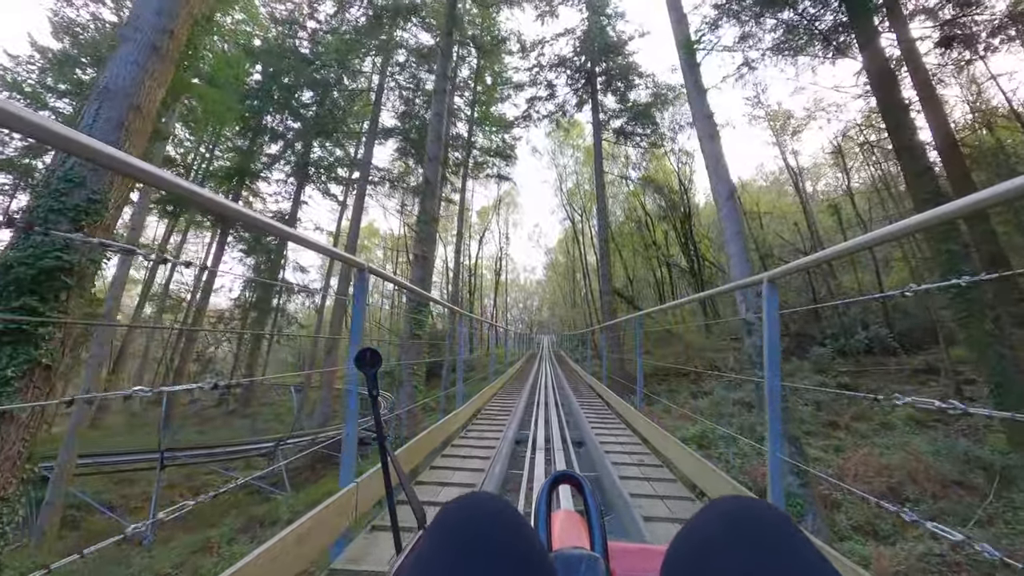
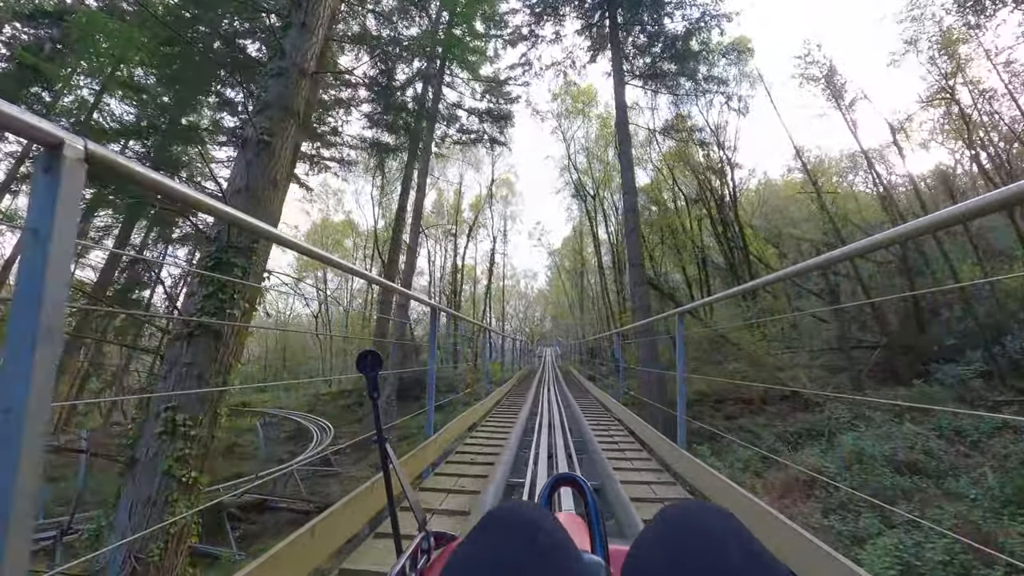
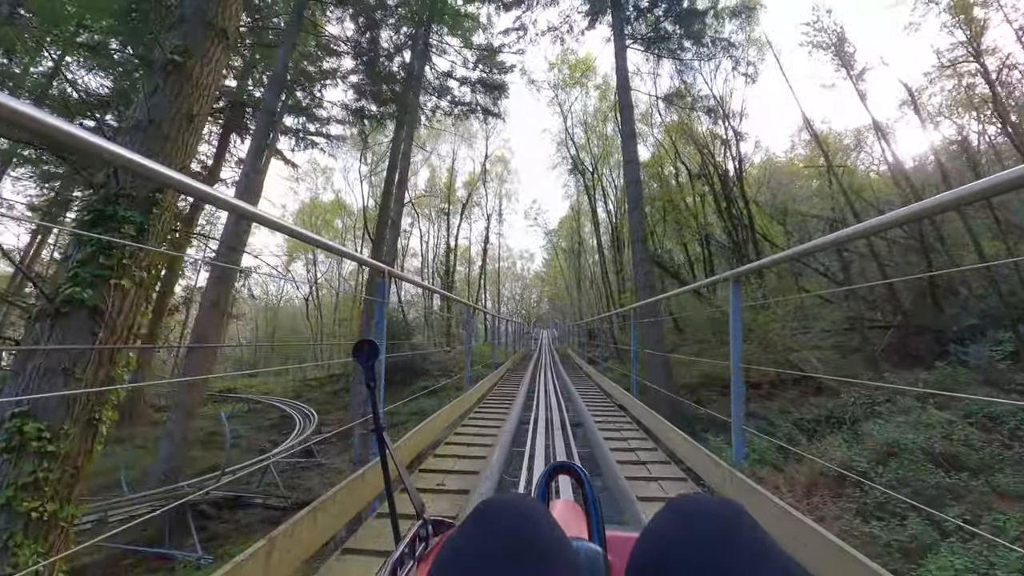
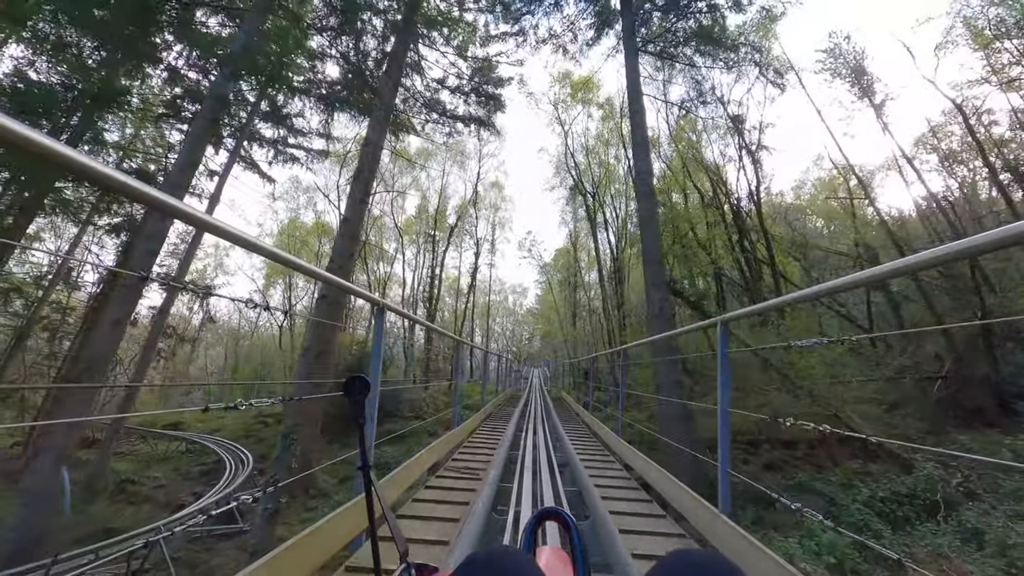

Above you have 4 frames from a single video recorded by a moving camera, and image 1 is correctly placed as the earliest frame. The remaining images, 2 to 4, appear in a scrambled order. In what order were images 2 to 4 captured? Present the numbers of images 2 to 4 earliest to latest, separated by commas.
2, 3, 4
